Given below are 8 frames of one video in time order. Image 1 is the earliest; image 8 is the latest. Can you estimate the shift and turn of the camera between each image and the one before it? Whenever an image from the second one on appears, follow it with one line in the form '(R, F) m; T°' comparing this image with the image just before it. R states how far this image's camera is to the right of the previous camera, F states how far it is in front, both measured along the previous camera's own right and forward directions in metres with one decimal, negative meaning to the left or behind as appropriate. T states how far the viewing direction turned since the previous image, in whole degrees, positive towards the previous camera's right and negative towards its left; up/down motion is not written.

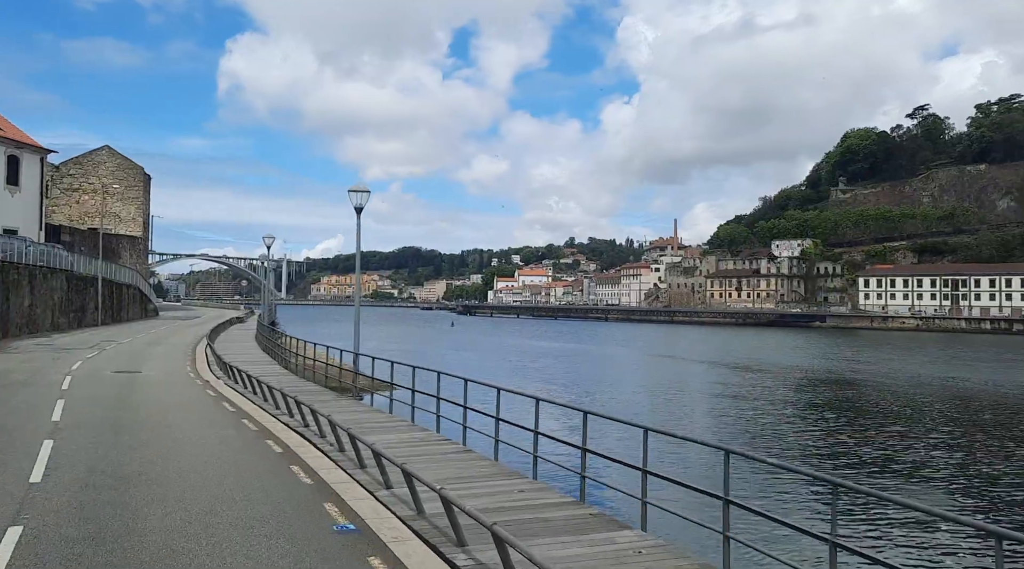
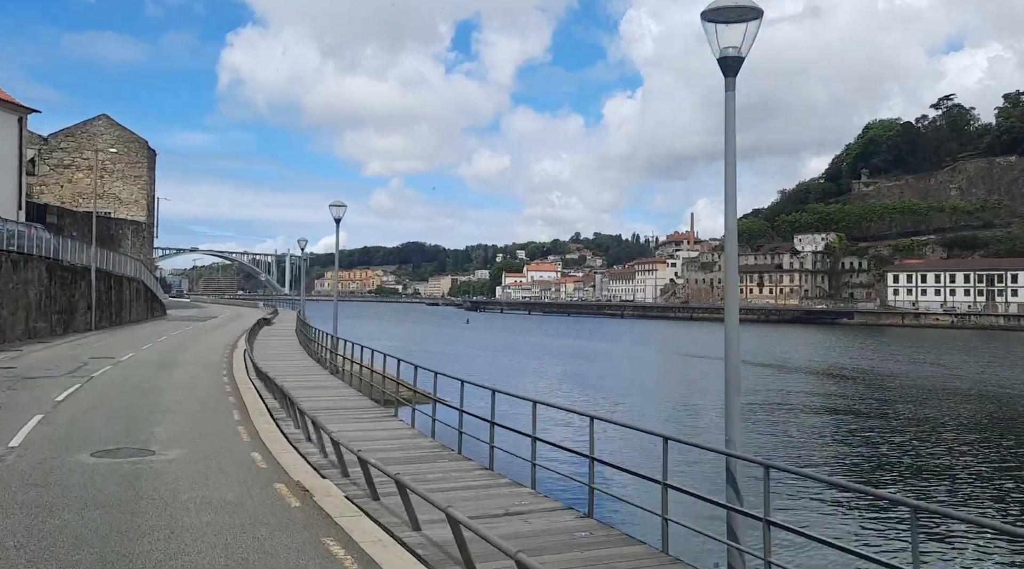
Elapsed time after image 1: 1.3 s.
(-2.4, +4.7) m; 0°
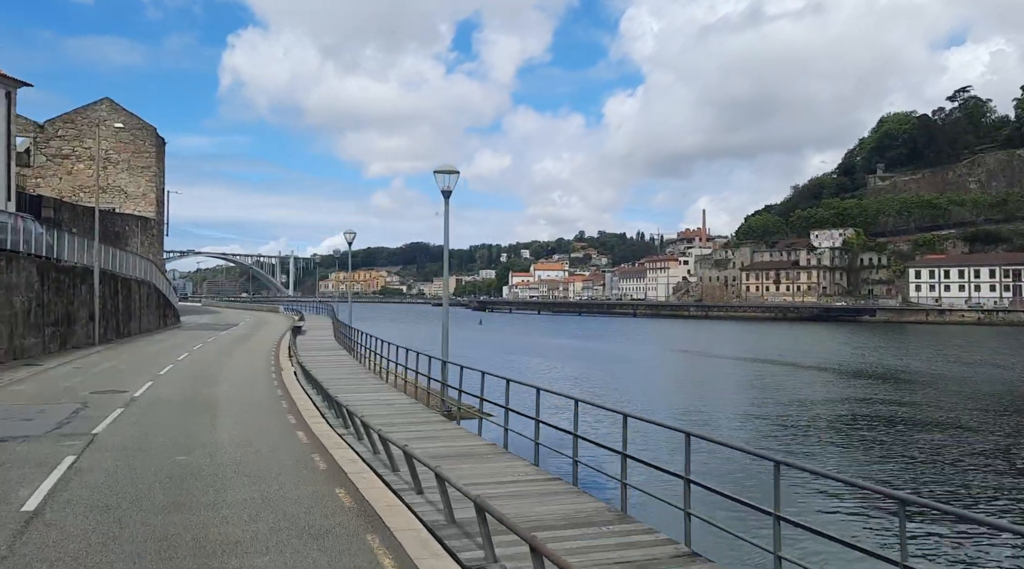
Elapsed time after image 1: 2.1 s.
(-1.6, +2.9) m; 0°
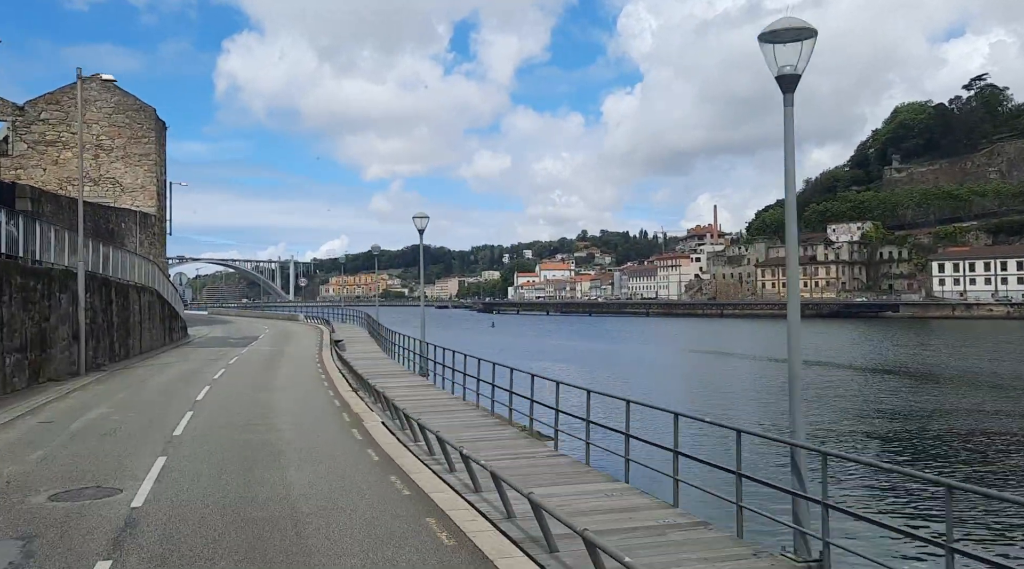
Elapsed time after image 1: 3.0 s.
(-1.7, +3.4) m; 0°
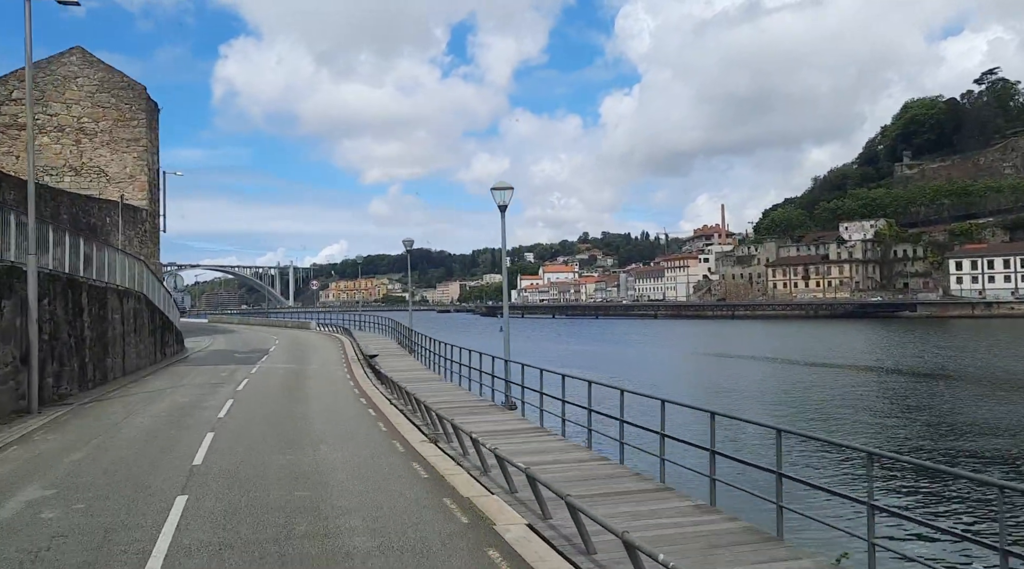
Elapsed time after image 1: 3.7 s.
(-1.2, +2.8) m; 0°
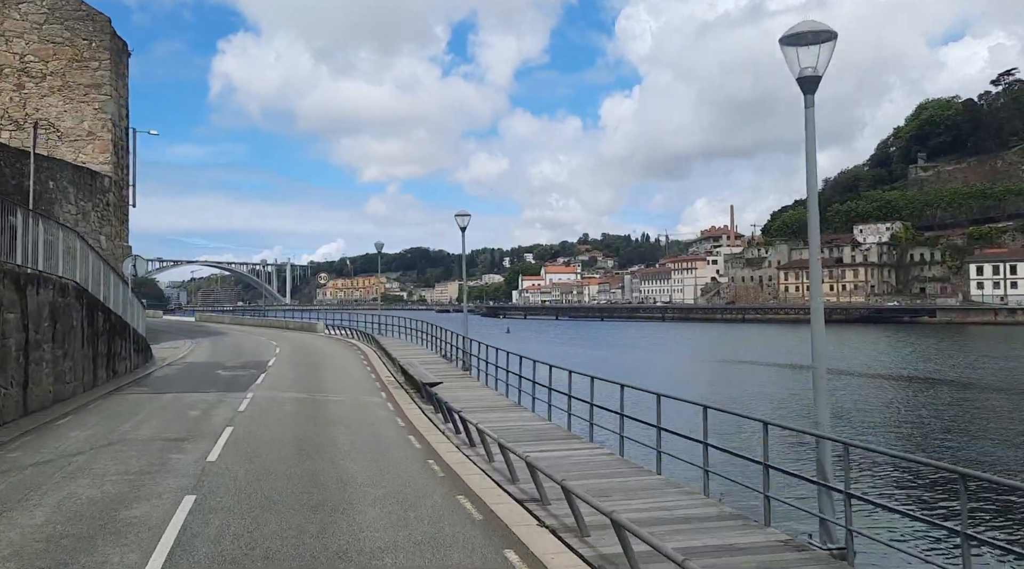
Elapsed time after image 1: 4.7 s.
(-1.3, +4.0) m; 0°
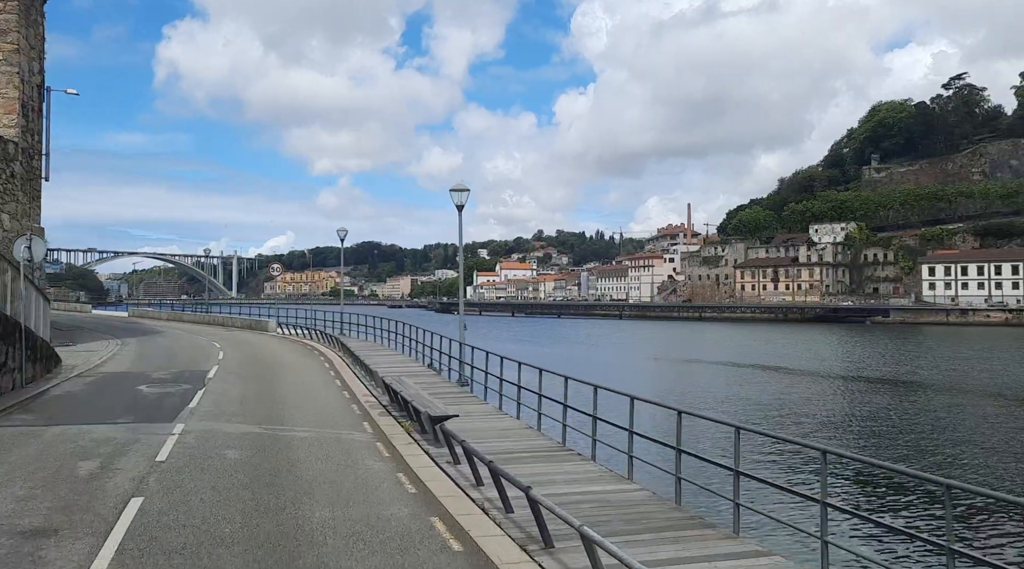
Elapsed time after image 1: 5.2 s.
(-0.7, +2.4) m; +4°
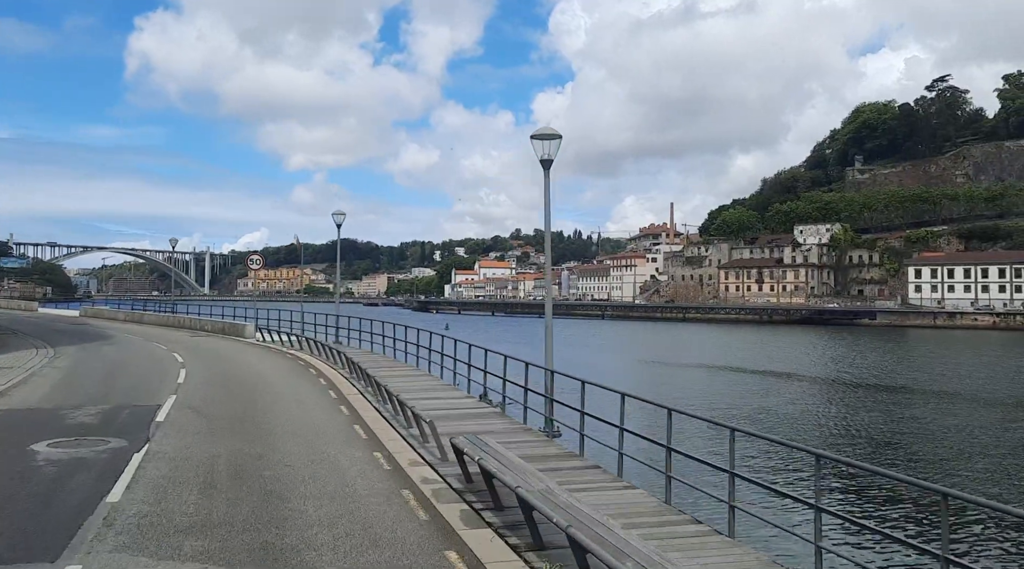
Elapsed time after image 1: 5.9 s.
(-1.0, +2.9) m; +2°
